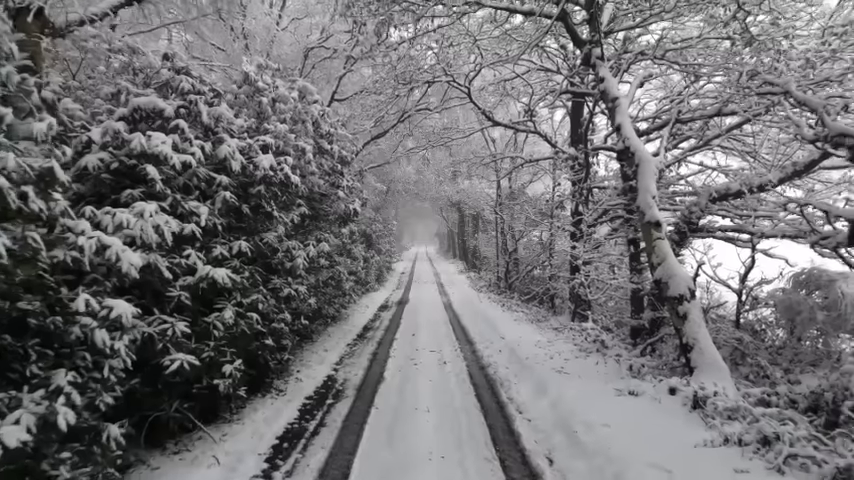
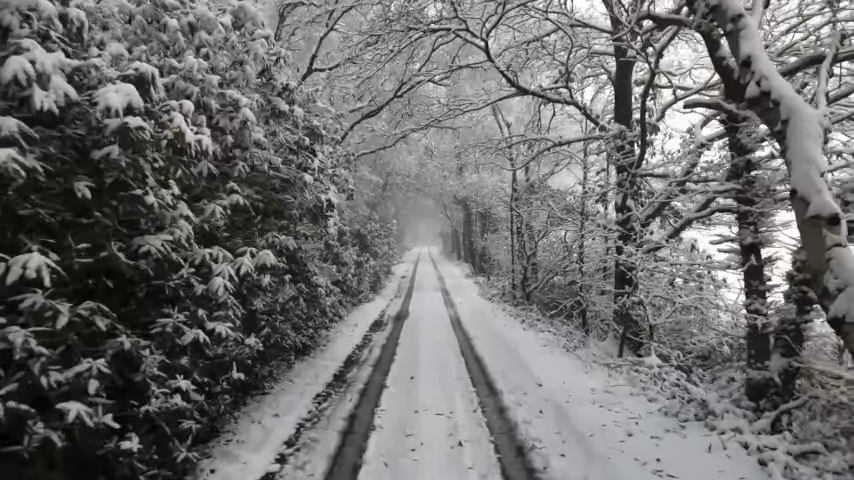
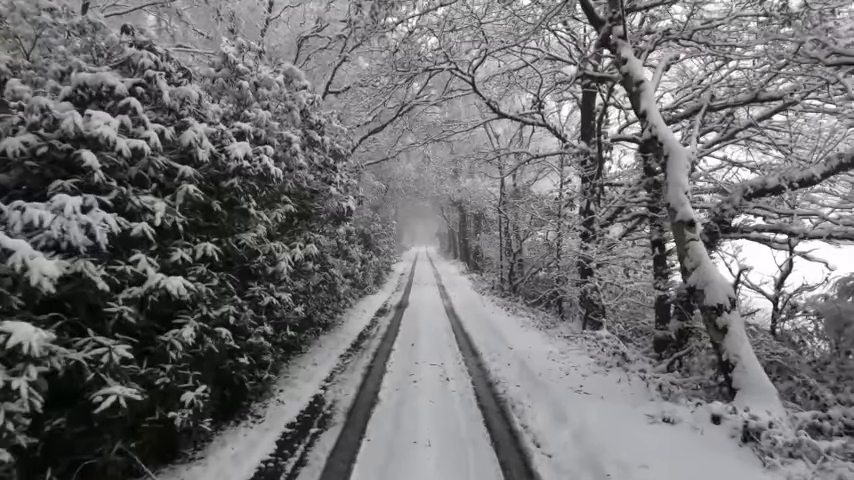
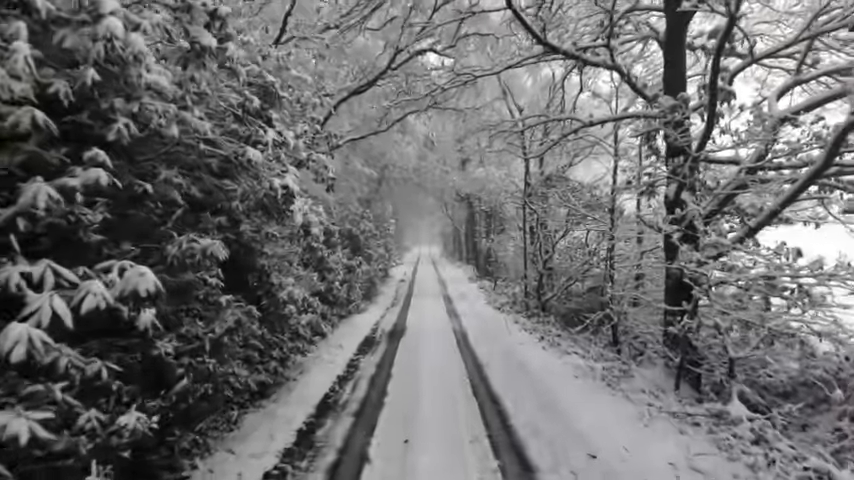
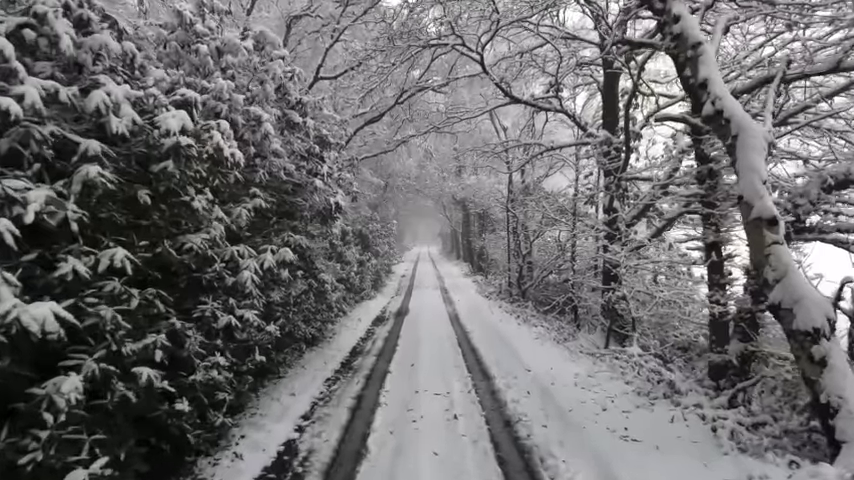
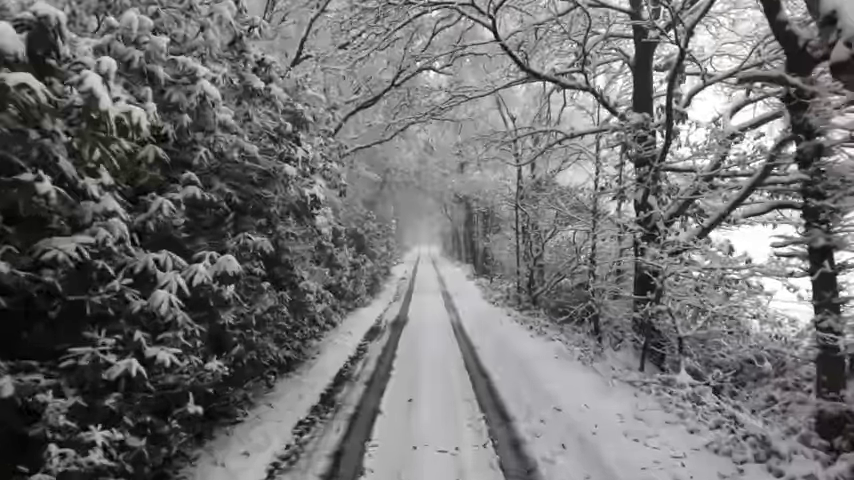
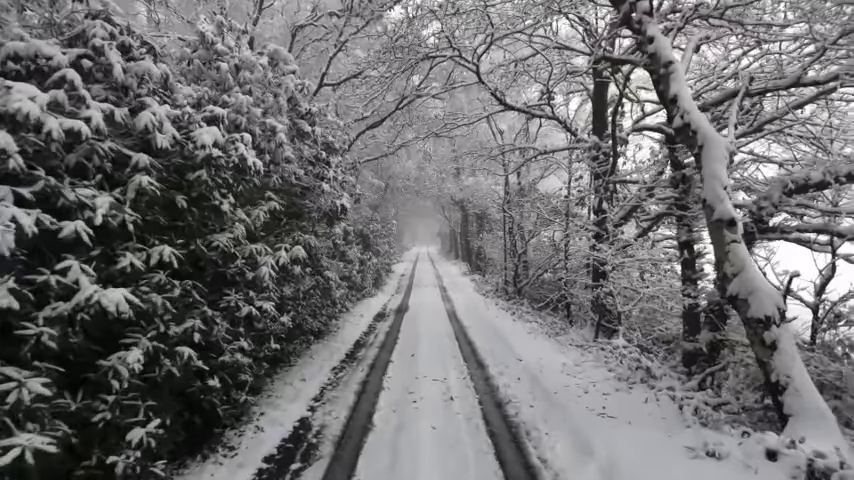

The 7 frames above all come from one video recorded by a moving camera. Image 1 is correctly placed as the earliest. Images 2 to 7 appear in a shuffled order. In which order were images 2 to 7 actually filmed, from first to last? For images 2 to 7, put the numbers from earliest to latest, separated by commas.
3, 7, 5, 2, 6, 4
